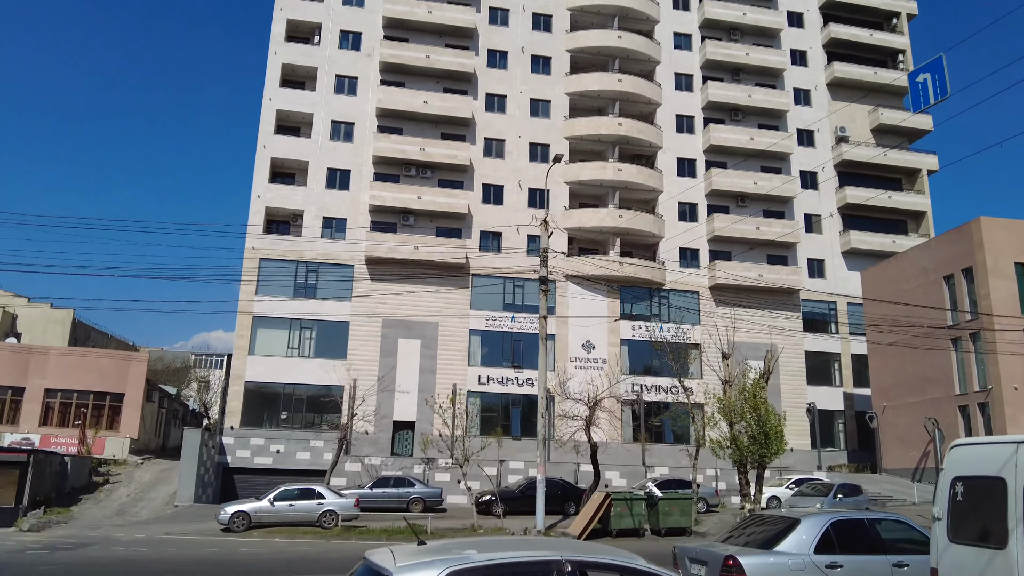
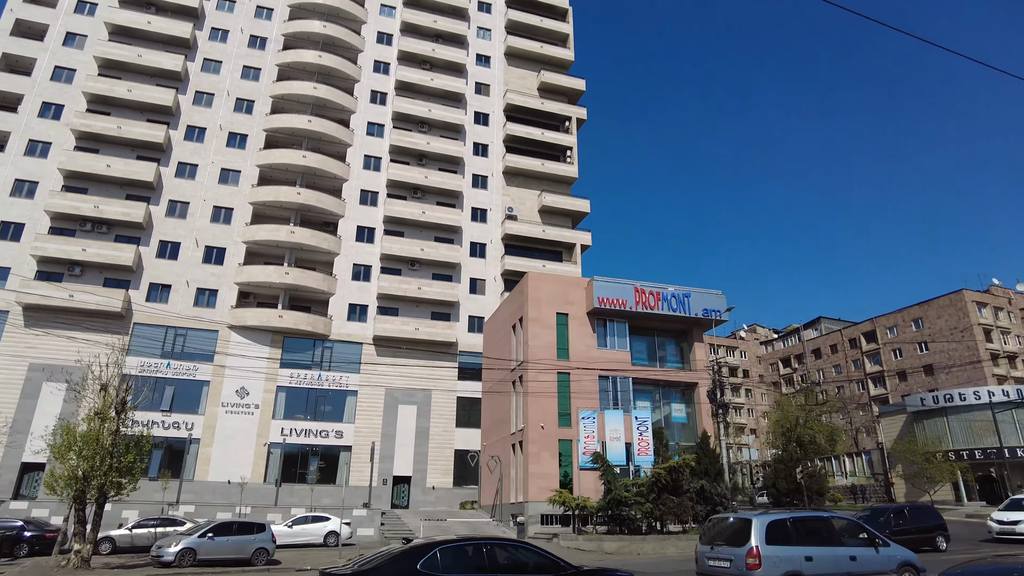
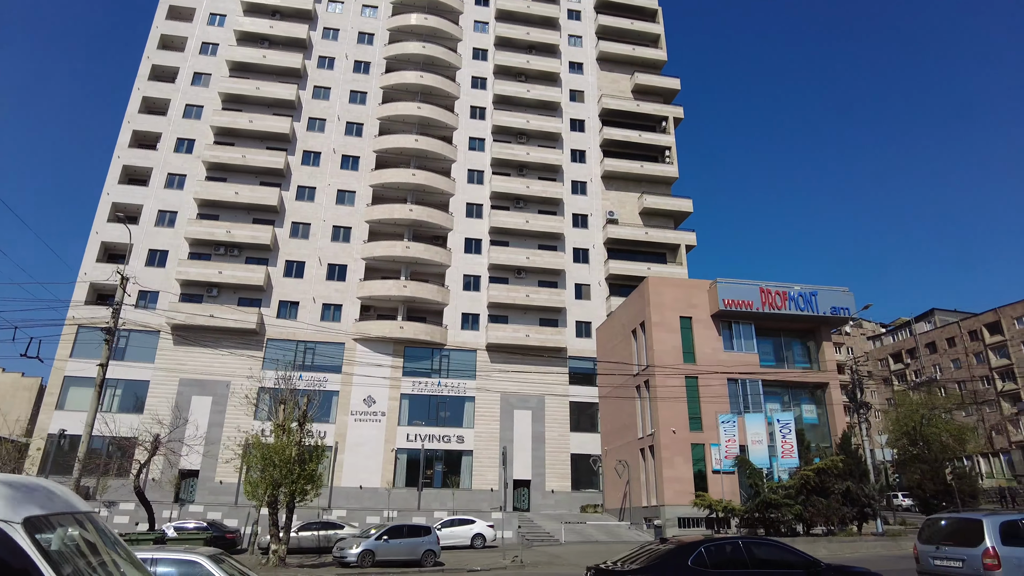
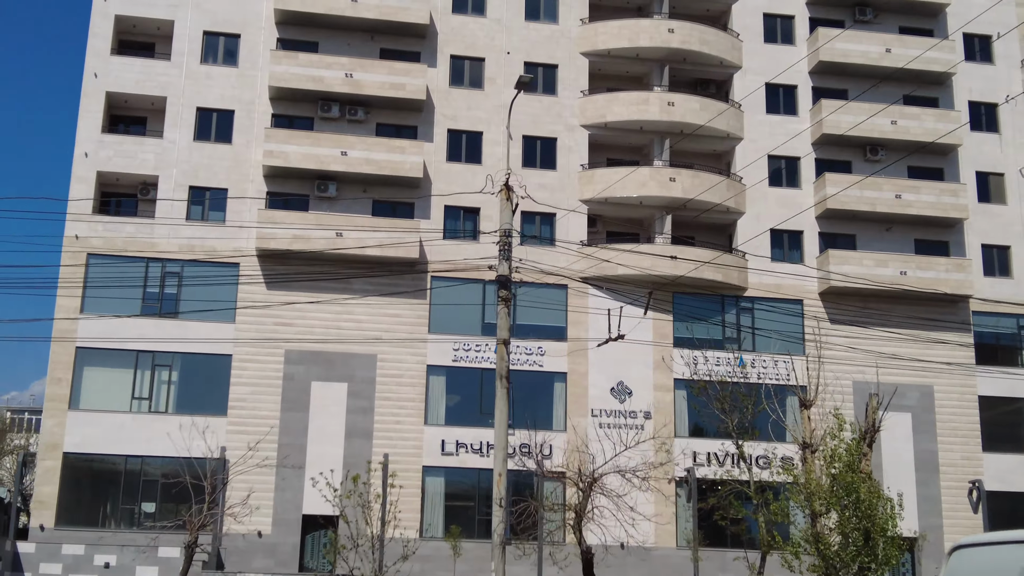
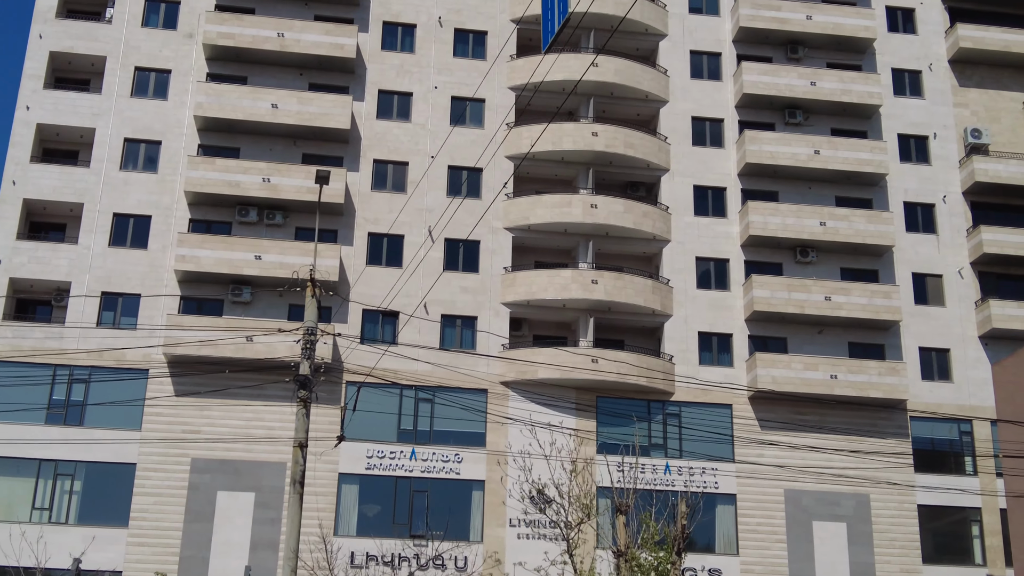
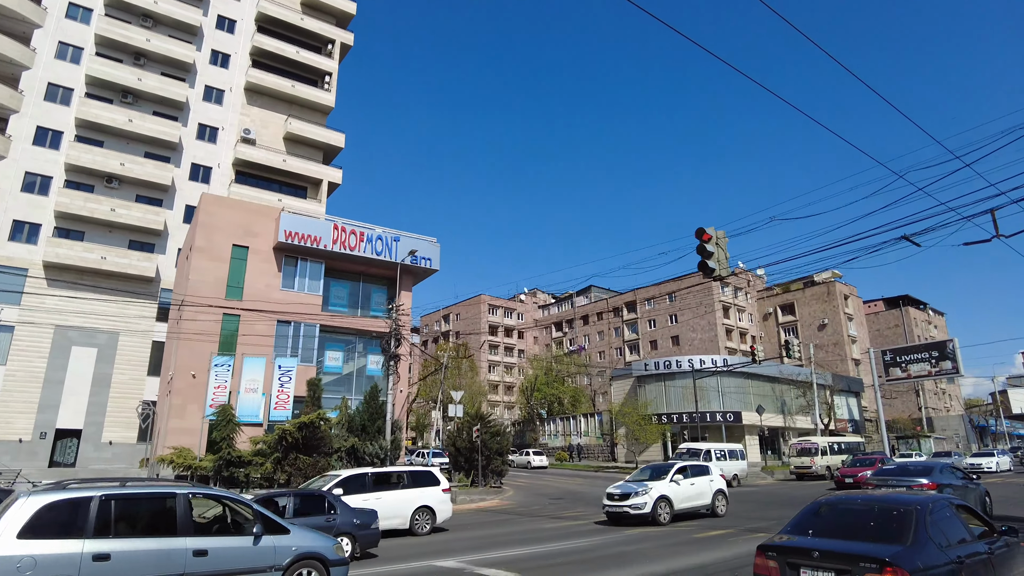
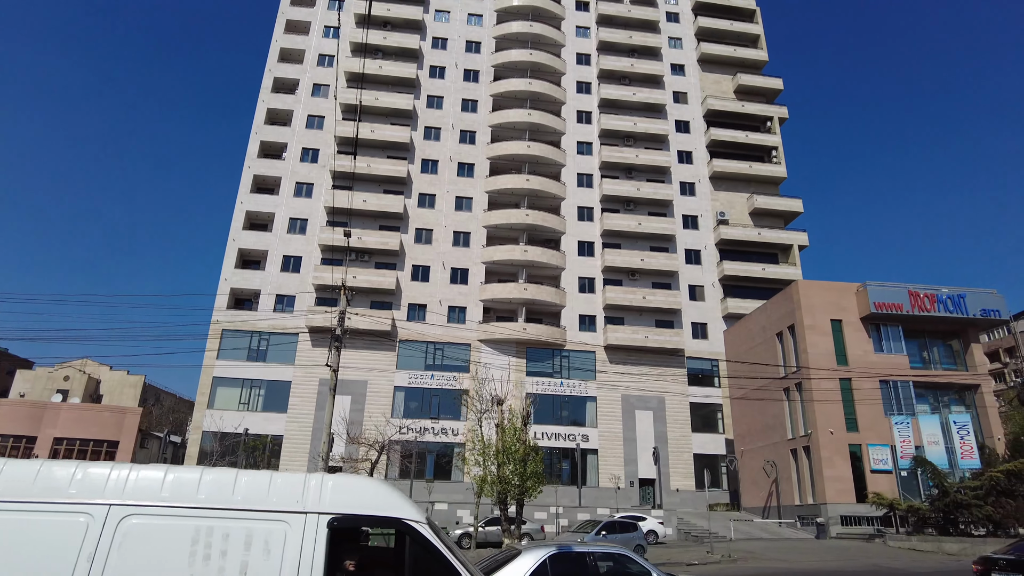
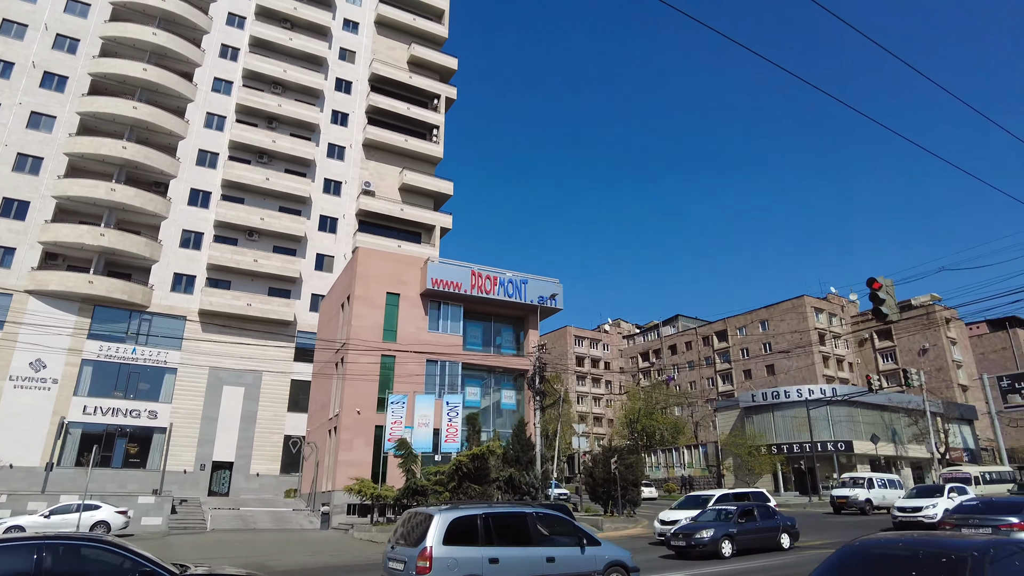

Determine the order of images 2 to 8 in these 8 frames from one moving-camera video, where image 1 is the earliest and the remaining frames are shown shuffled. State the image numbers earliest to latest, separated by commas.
4, 5, 7, 3, 2, 8, 6
